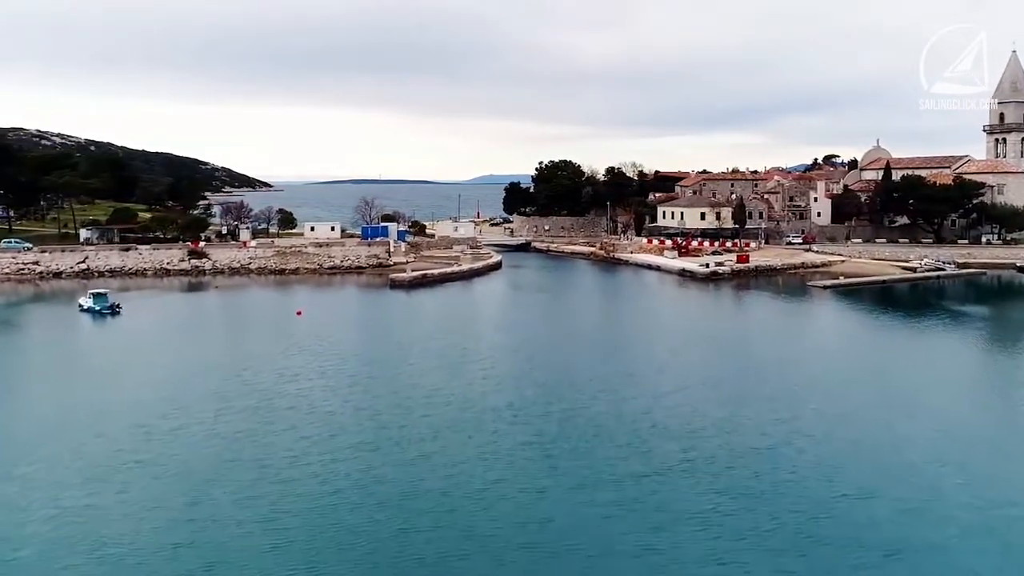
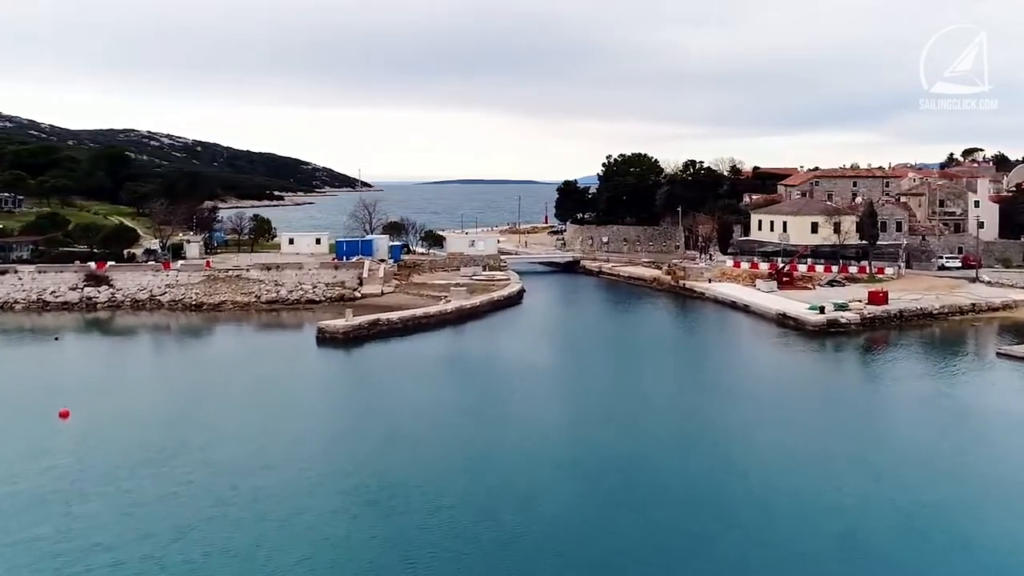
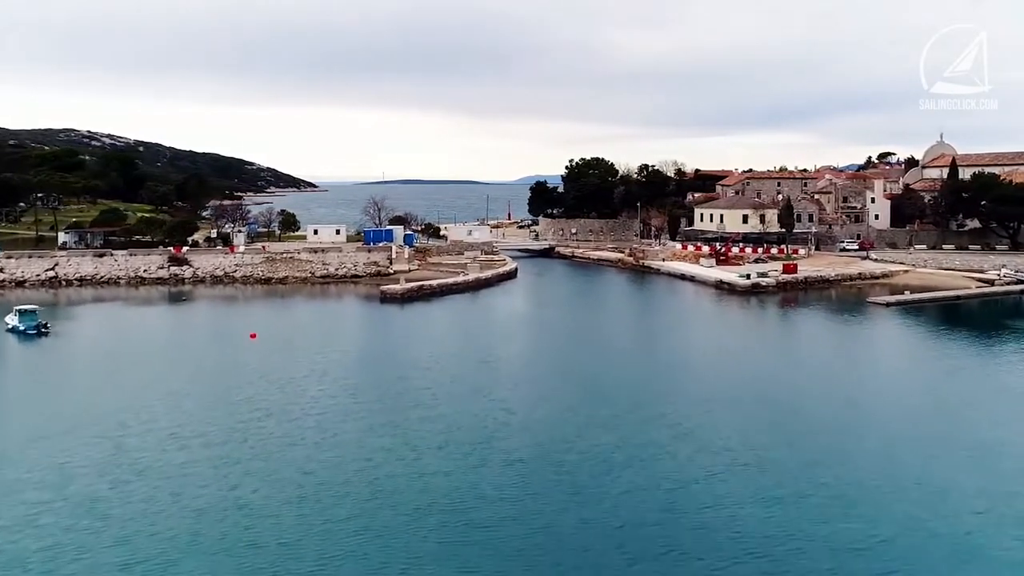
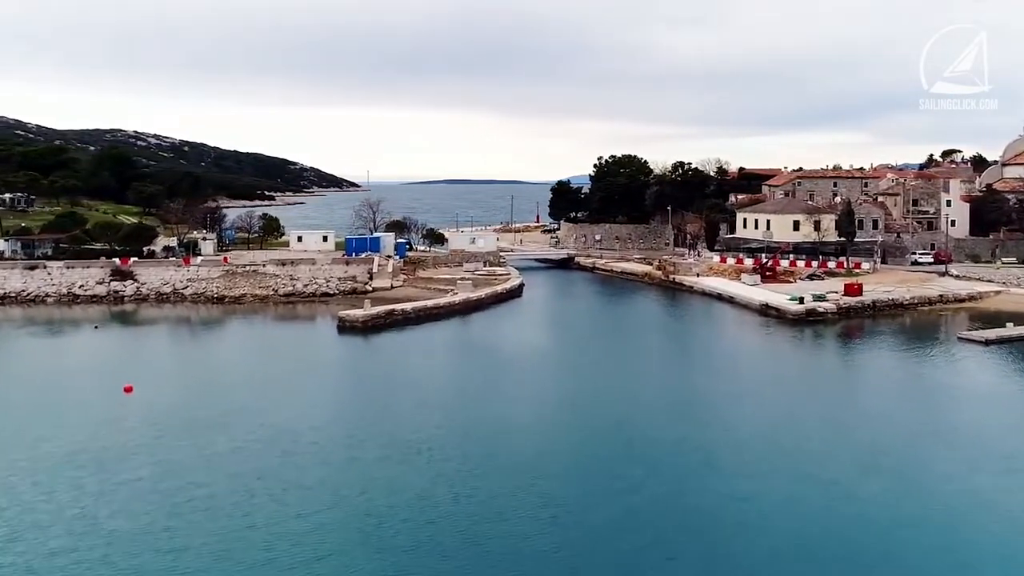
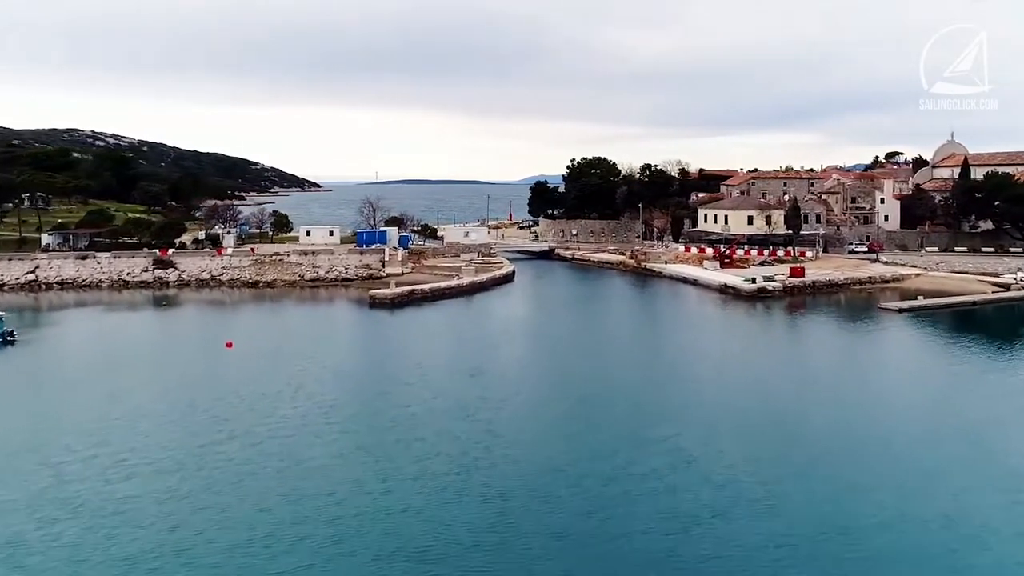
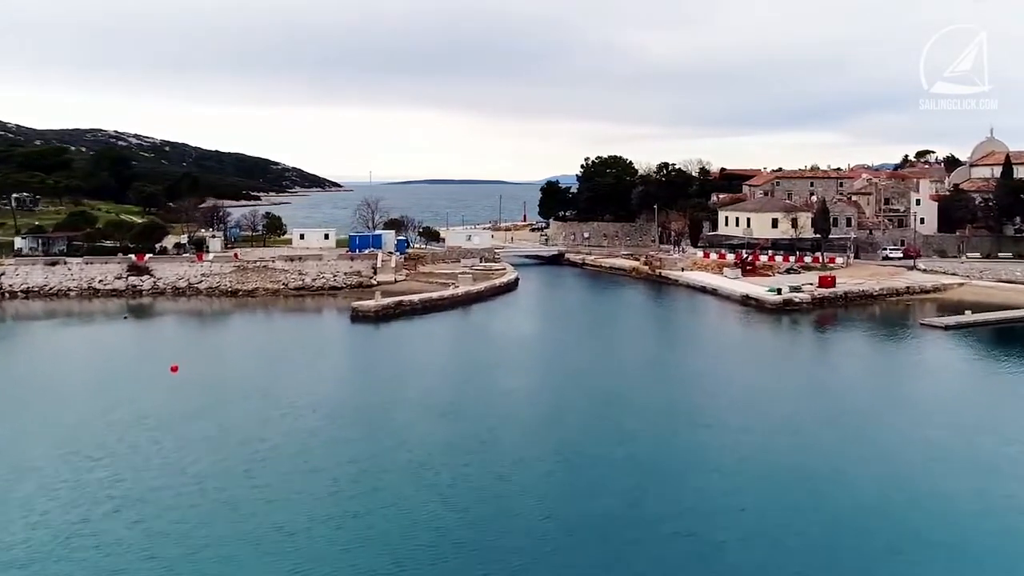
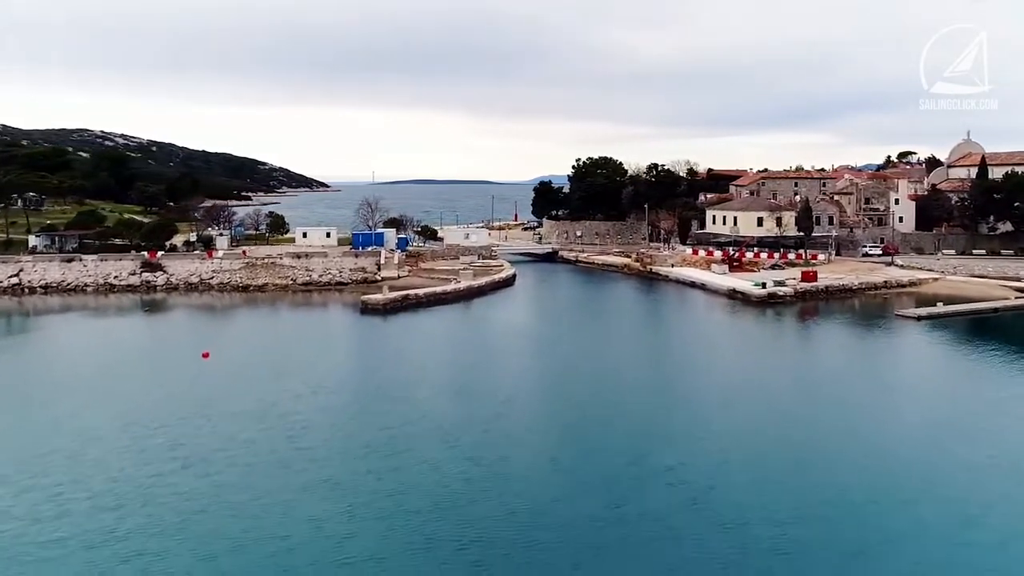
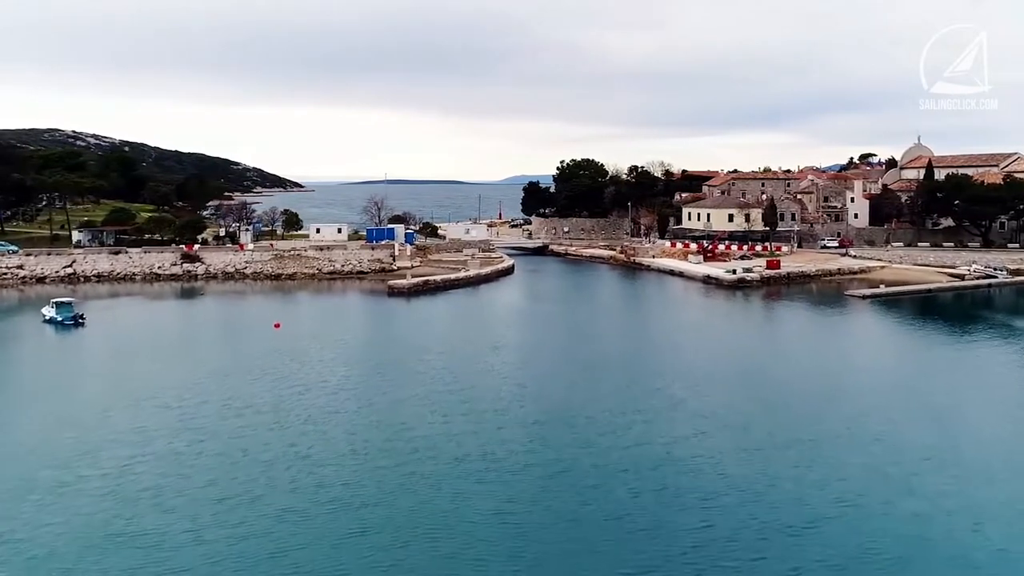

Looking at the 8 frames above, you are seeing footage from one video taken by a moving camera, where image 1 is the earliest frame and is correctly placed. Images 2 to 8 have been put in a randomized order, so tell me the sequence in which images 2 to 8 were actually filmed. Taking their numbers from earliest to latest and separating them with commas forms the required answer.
8, 3, 5, 7, 6, 4, 2
